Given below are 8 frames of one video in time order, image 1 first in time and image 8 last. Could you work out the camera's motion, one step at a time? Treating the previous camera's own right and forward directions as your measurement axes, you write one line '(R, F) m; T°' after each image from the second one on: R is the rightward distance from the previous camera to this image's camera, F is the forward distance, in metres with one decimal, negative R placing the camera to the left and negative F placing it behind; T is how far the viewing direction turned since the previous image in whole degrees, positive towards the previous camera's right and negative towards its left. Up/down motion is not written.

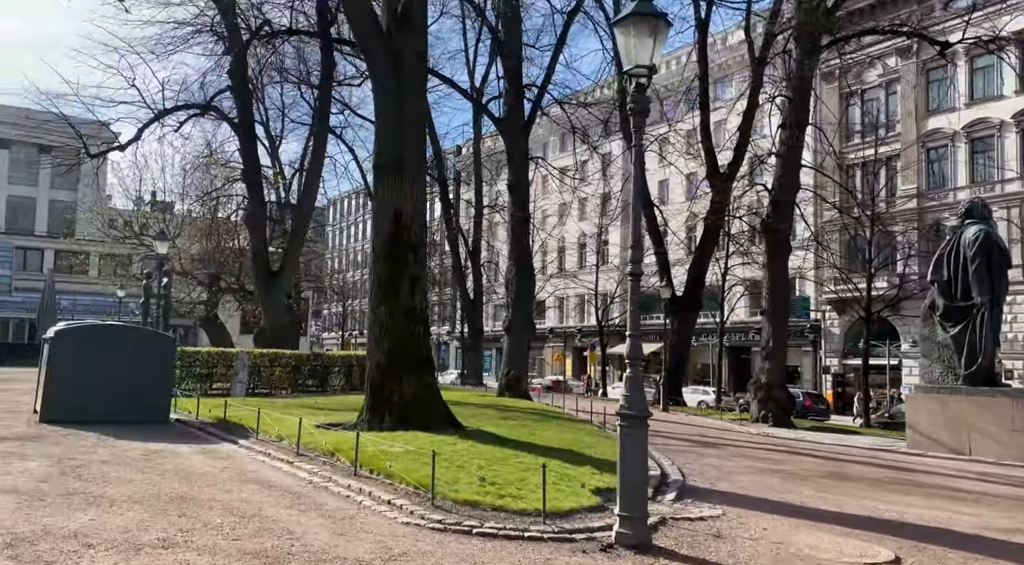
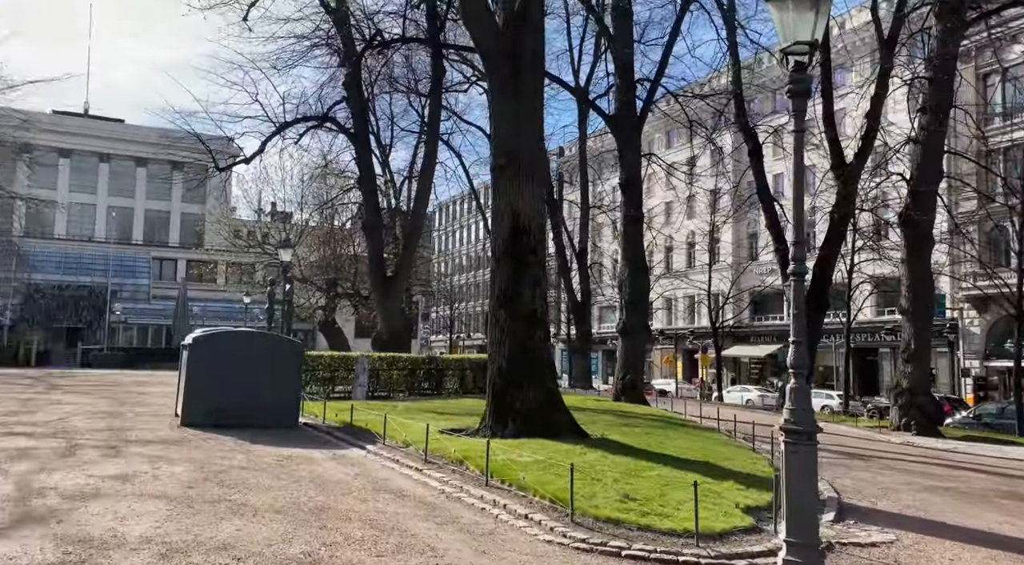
(-0.4, +0.4) m; -8°
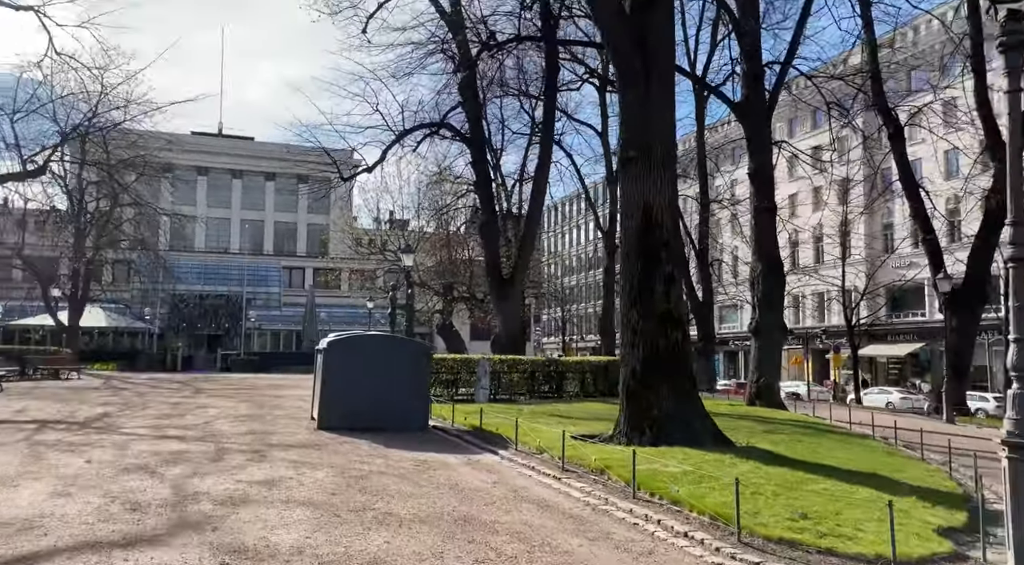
(-0.4, +0.5) m; -9°
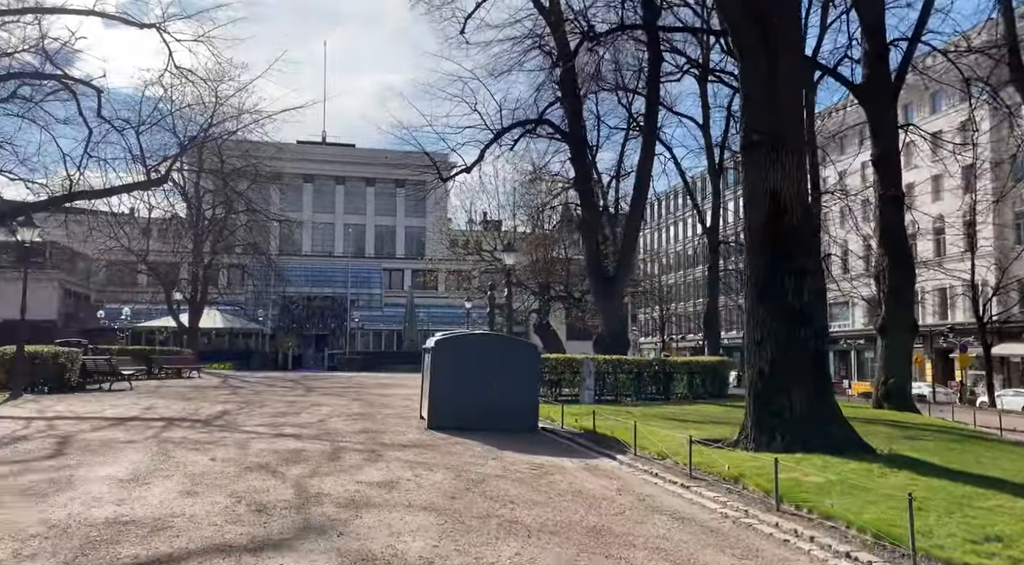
(-0.3, +0.4) m; -8°
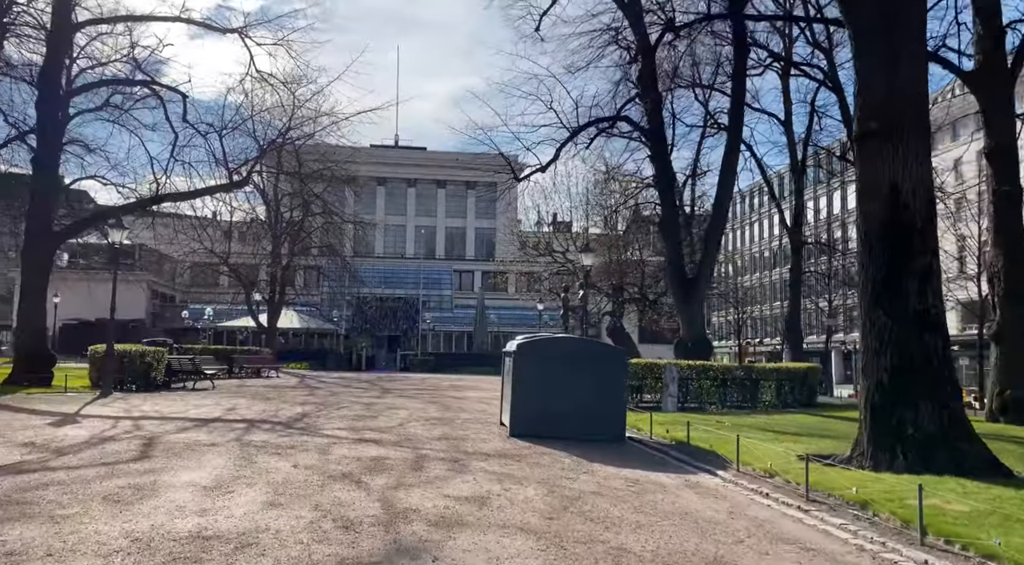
(-0.3, +0.5) m; -5°
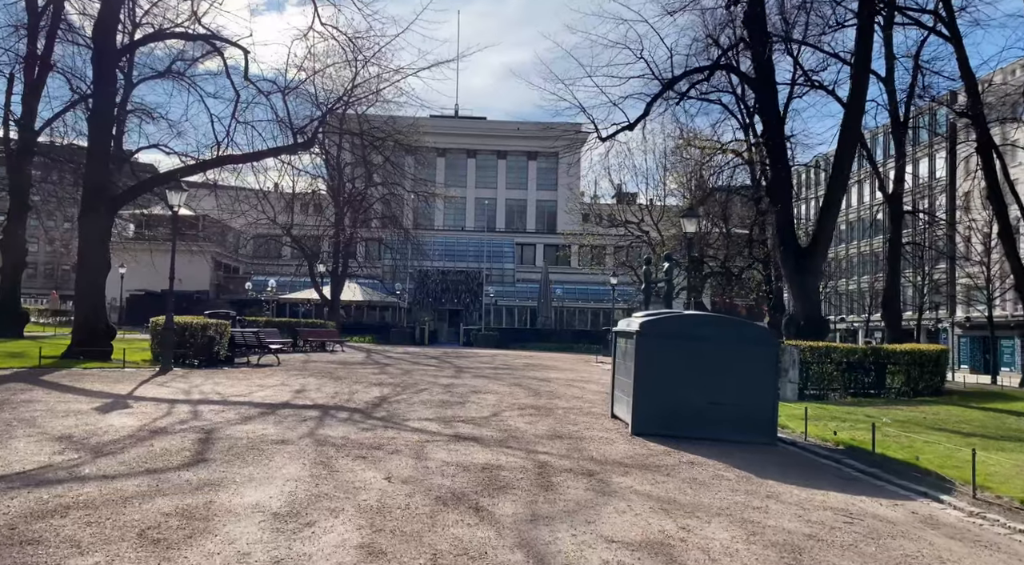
(-0.9, +1.9) m; -4°
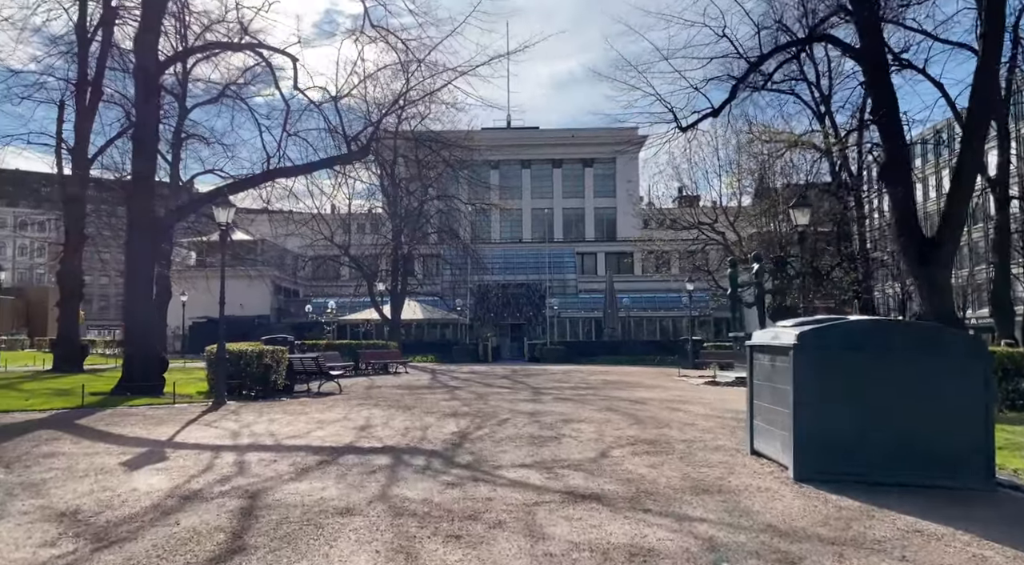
(-0.6, +1.9) m; -4°
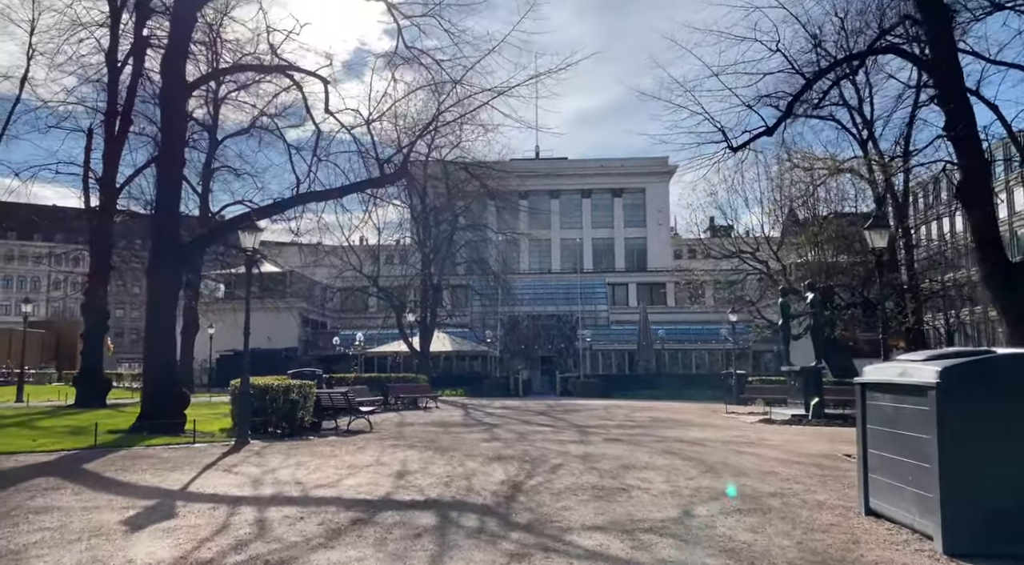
(-0.4, +1.2) m; -2°
